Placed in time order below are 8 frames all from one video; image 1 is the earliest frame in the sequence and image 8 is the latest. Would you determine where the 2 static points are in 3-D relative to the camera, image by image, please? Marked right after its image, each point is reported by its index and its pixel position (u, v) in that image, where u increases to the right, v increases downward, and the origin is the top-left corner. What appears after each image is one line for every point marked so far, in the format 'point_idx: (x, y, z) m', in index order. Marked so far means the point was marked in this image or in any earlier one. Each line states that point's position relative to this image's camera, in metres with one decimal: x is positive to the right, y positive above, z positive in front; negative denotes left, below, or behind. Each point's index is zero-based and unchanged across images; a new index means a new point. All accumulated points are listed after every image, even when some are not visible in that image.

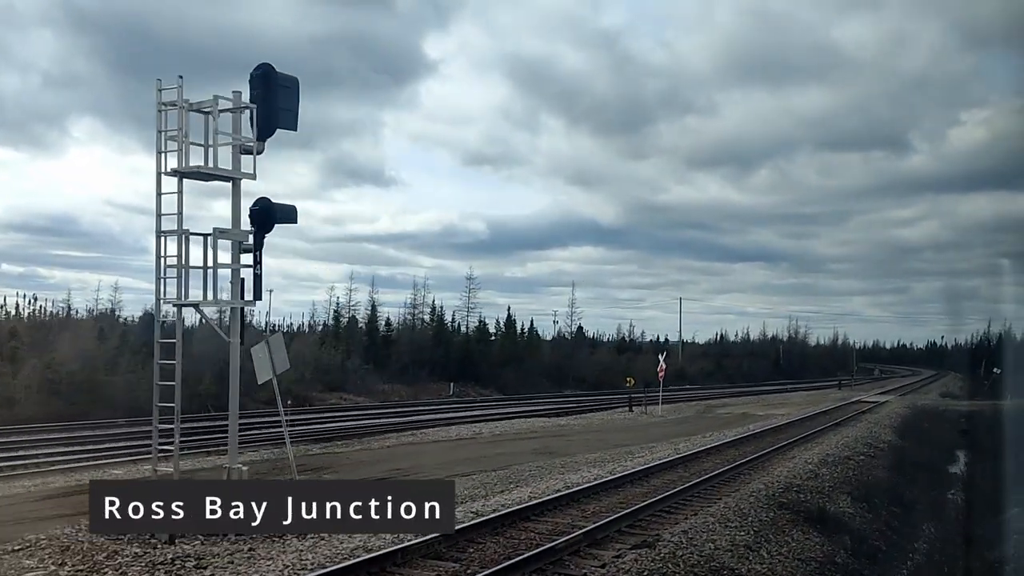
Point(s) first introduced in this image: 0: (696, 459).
0: (+4.0, -3.7, +17.7) m
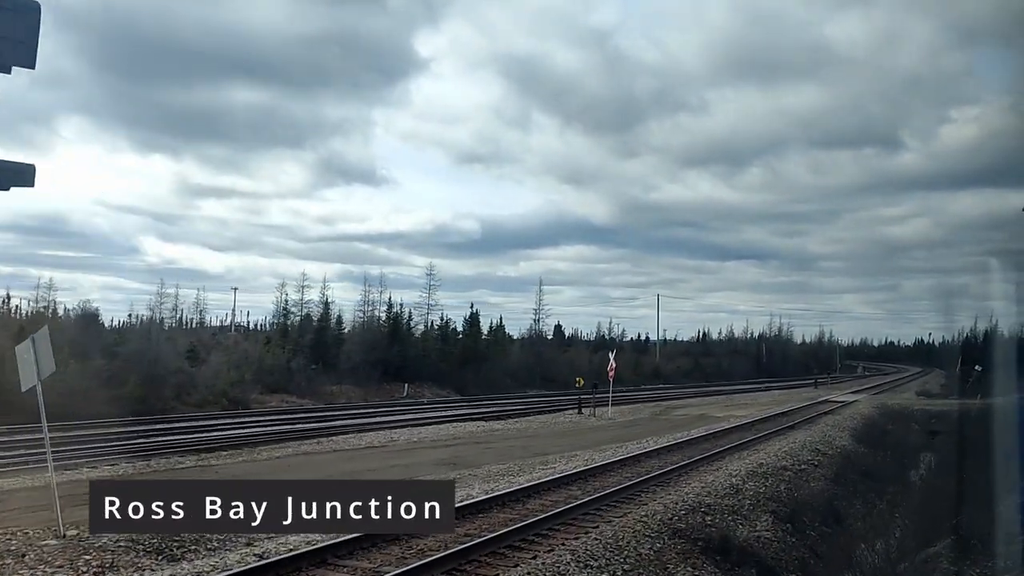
0: (+1.8, -3.5, +15.6) m
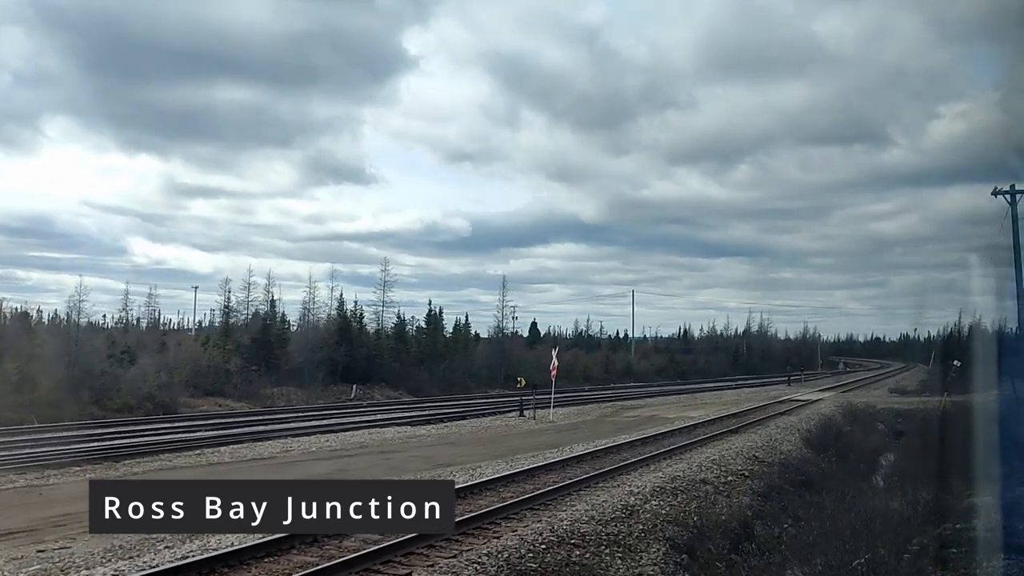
0: (-0.4, -3.3, +13.3) m
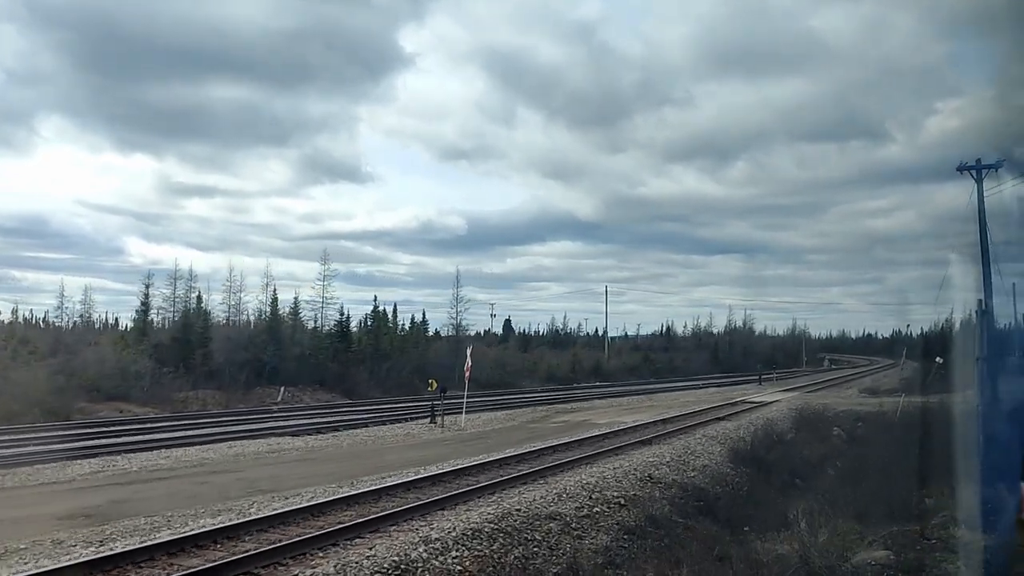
0: (-3.3, -3.0, +10.1) m
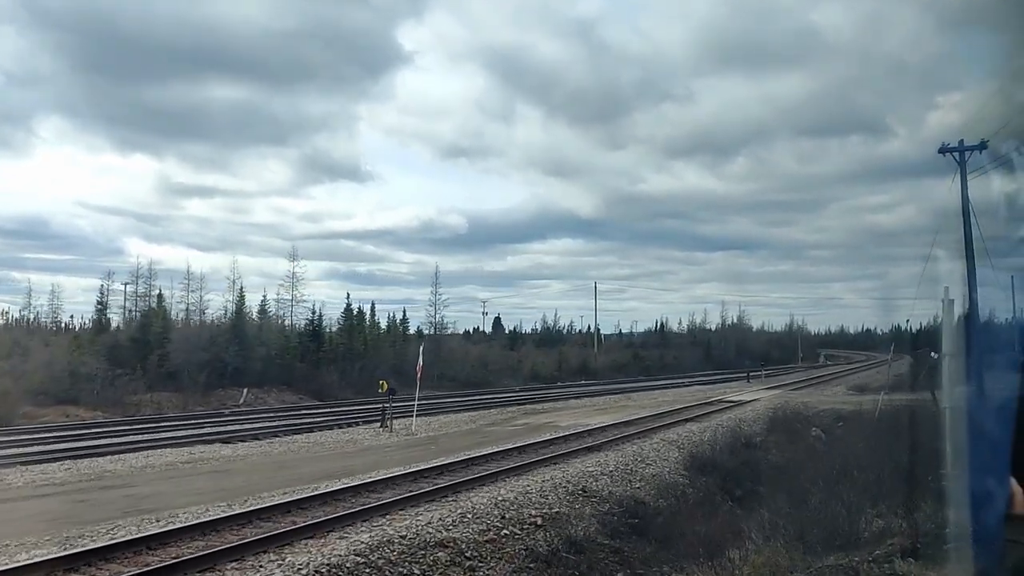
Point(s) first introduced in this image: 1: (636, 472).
0: (-4.7, -2.9, +8.4) m
1: (+2.5, -3.6, +16.3) m
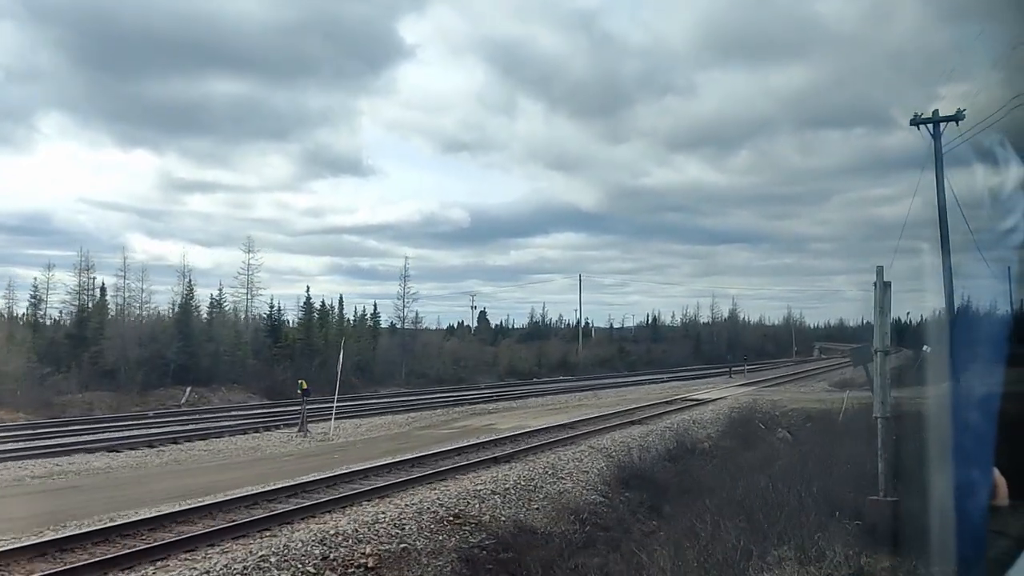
0: (-6.7, -2.8, +6.1) m
1: (+0.5, -3.4, +14.0) m
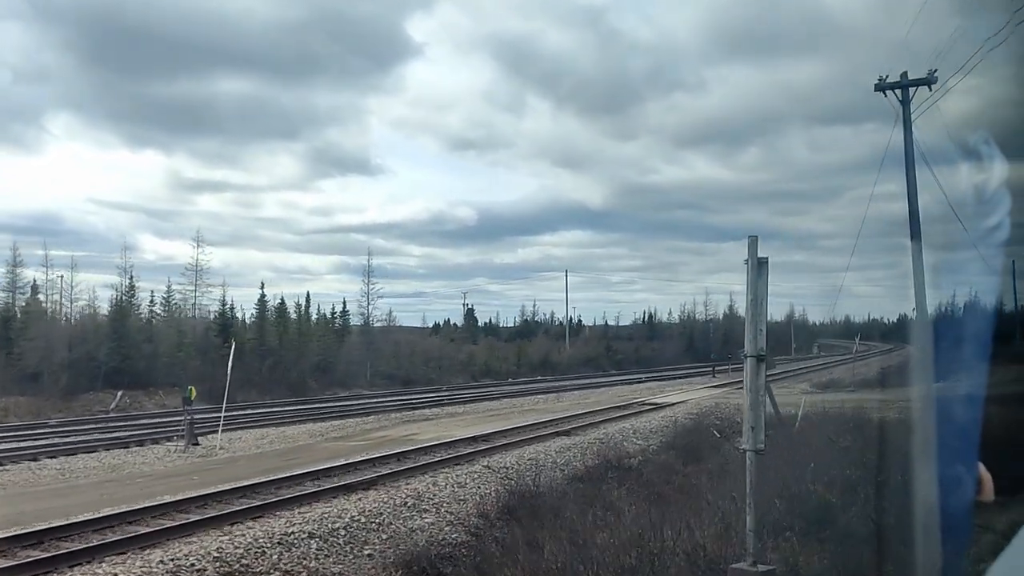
0: (-8.9, -2.7, +3.5) m
1: (-1.7, -3.2, +11.3) m
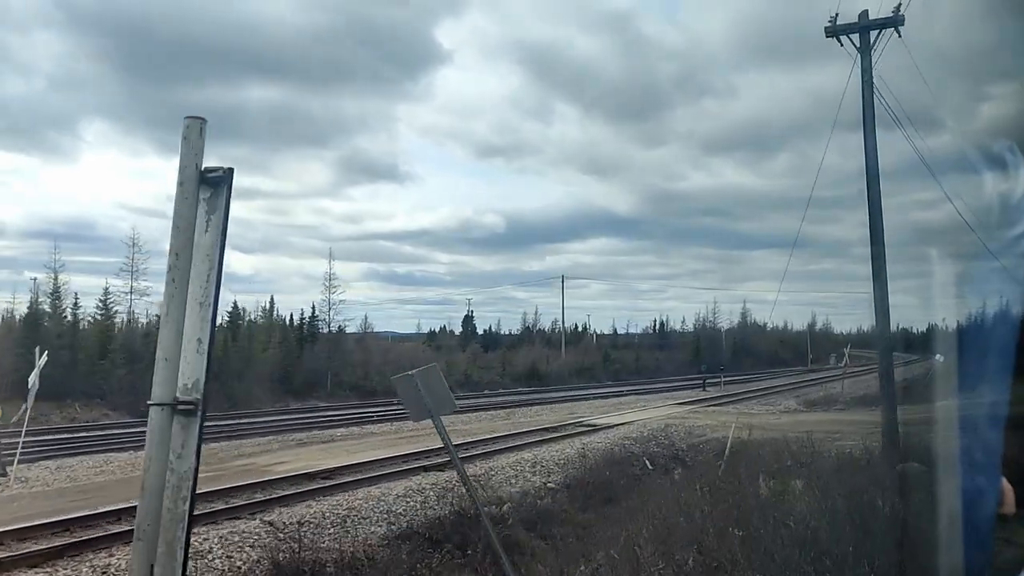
0: (-12.1, -2.5, +0.1) m
1: (-4.6, -3.1, +7.6) m
